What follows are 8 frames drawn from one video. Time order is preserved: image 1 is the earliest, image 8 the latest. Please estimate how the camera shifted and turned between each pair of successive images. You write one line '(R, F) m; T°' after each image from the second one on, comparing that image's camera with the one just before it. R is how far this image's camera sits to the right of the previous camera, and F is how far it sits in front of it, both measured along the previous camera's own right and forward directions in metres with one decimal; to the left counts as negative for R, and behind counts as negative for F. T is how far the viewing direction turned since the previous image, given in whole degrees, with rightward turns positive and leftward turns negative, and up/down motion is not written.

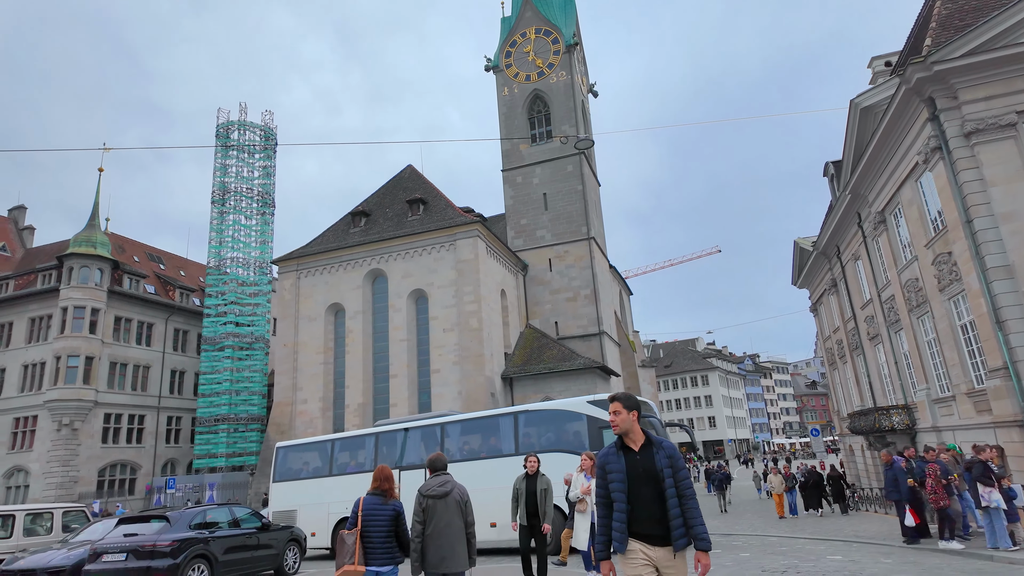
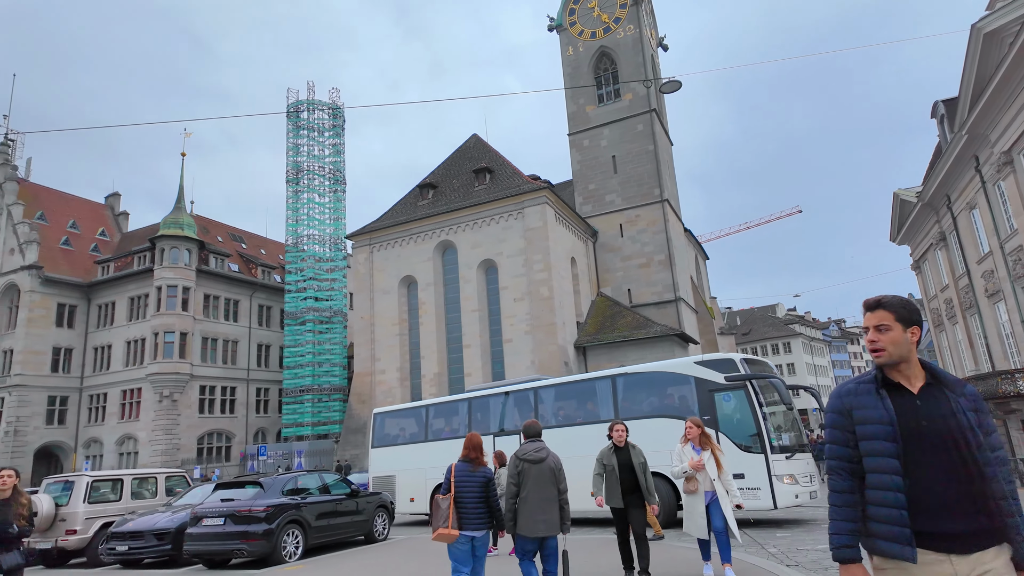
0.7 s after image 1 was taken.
(-0.3, +0.6) m; -6°
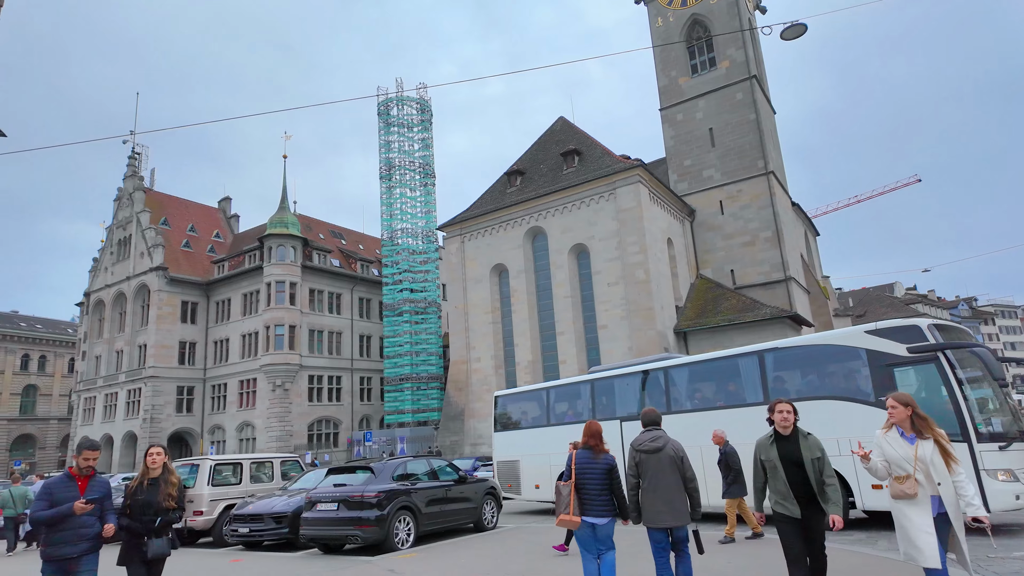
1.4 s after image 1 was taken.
(-0.4, +0.6) m; -8°
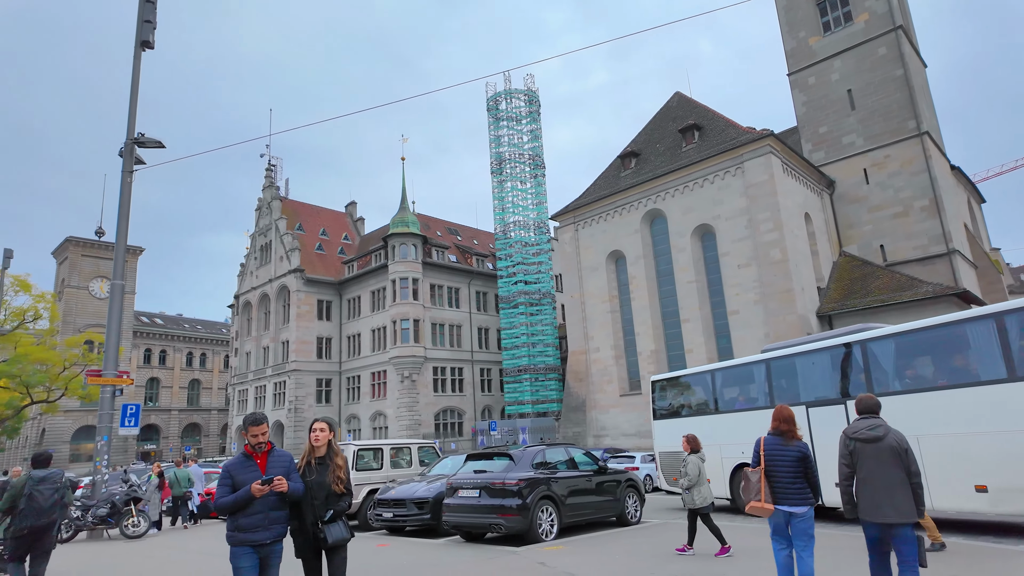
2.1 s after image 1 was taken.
(-0.4, +0.5) m; -11°
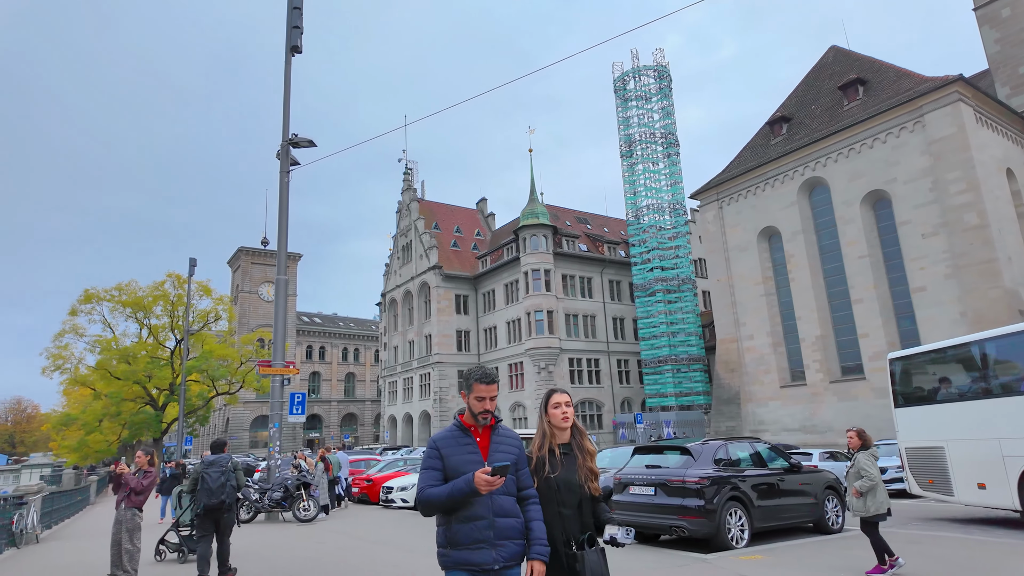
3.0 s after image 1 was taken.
(-0.5, +0.8) m; -12°
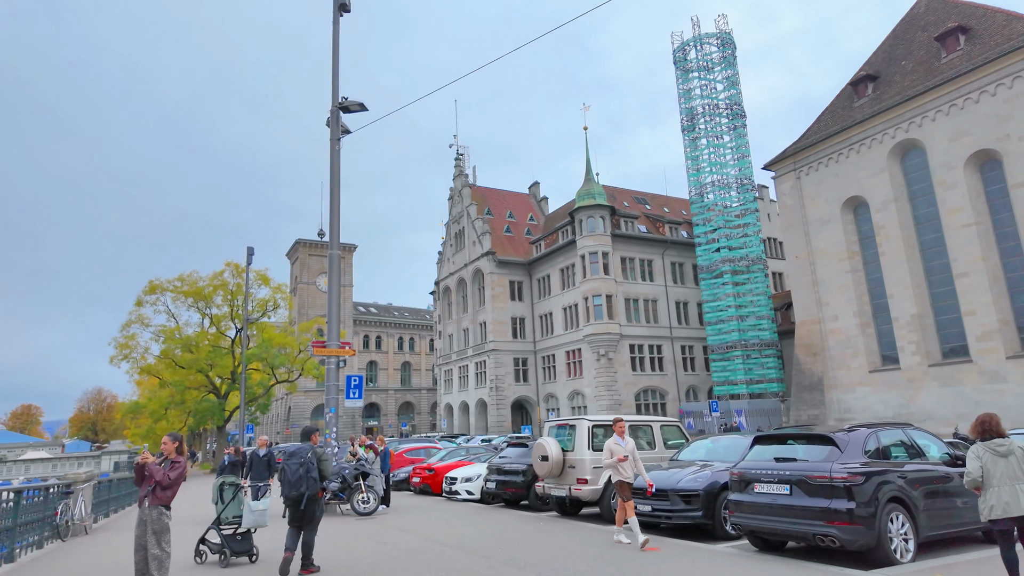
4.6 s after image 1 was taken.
(-0.4, +1.4) m; -5°
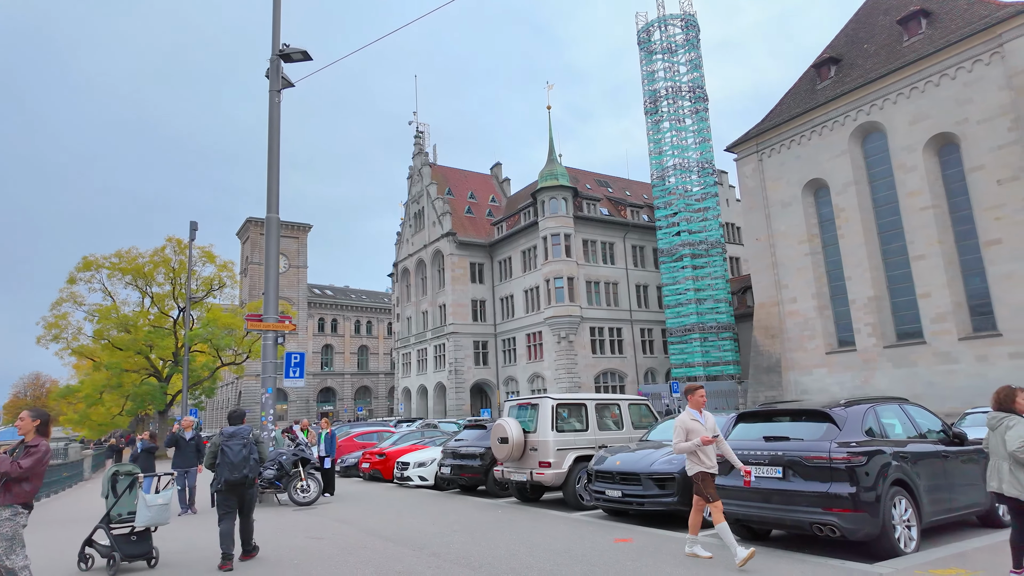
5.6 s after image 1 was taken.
(0.0, +0.9) m; +4°
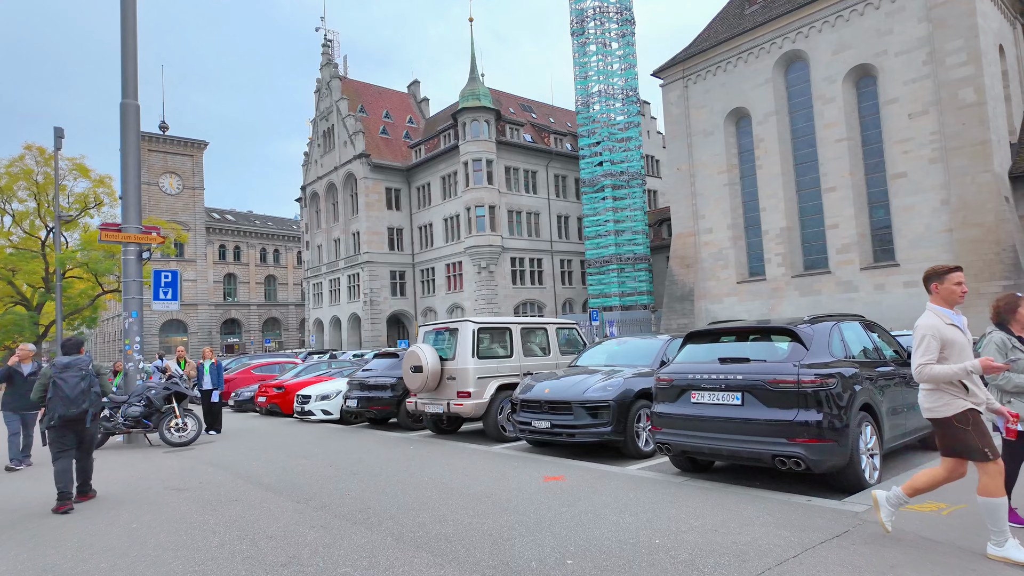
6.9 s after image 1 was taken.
(0.0, +1.1) m; +8°
